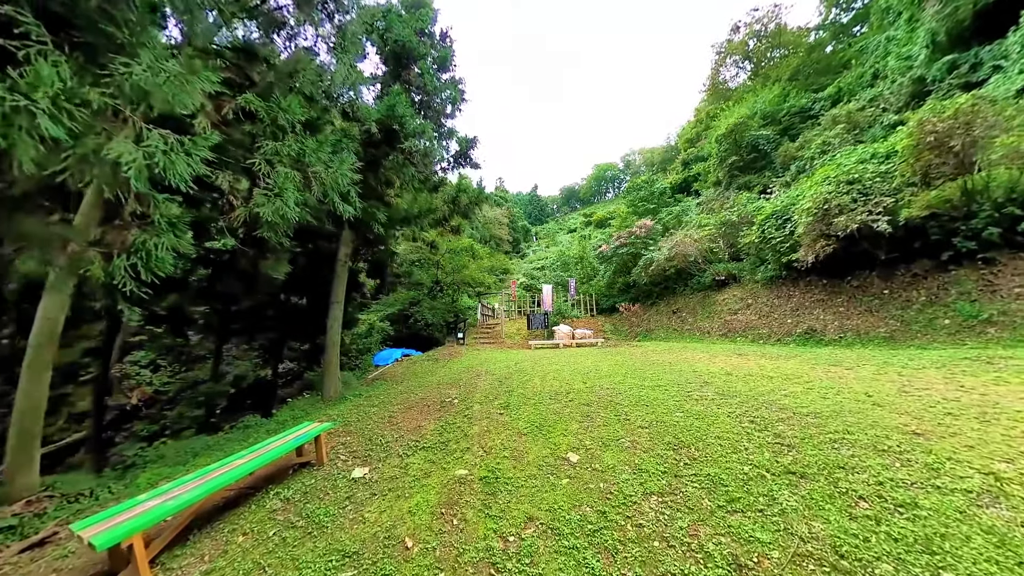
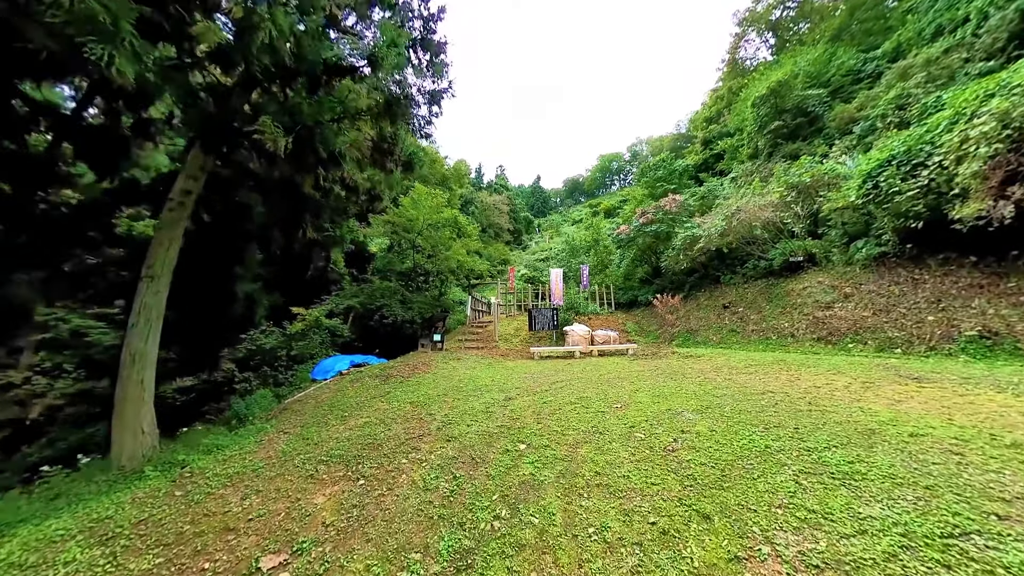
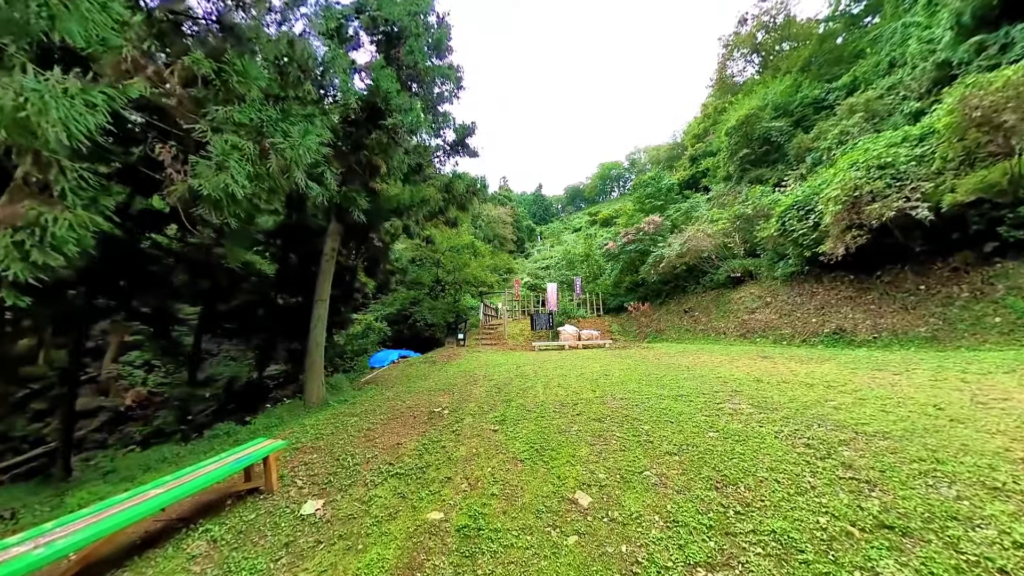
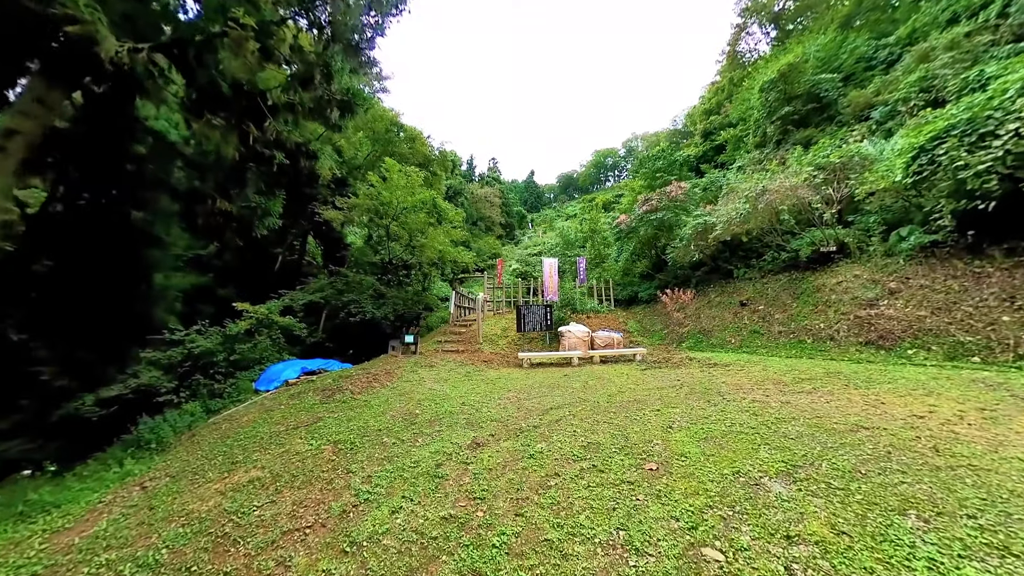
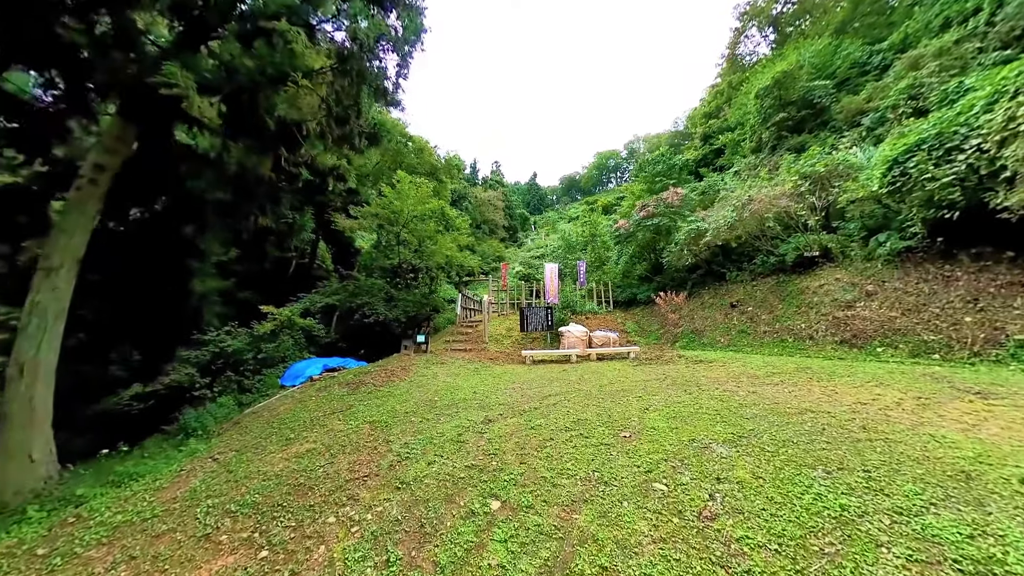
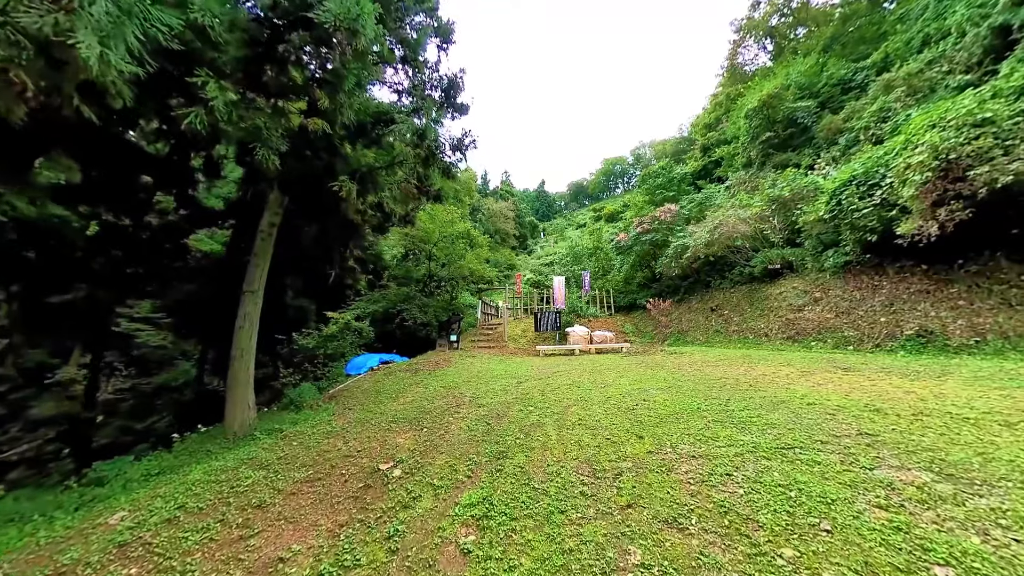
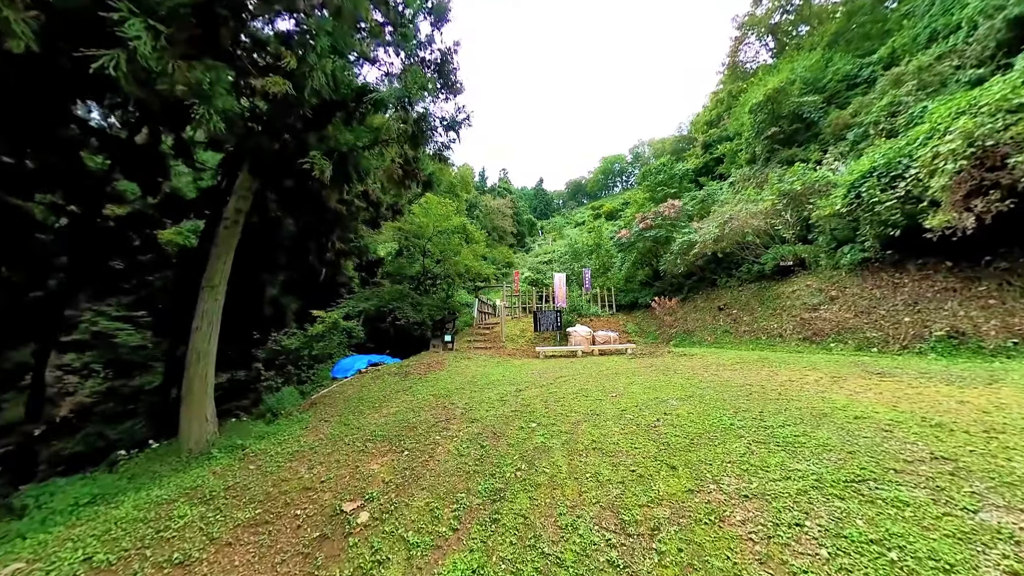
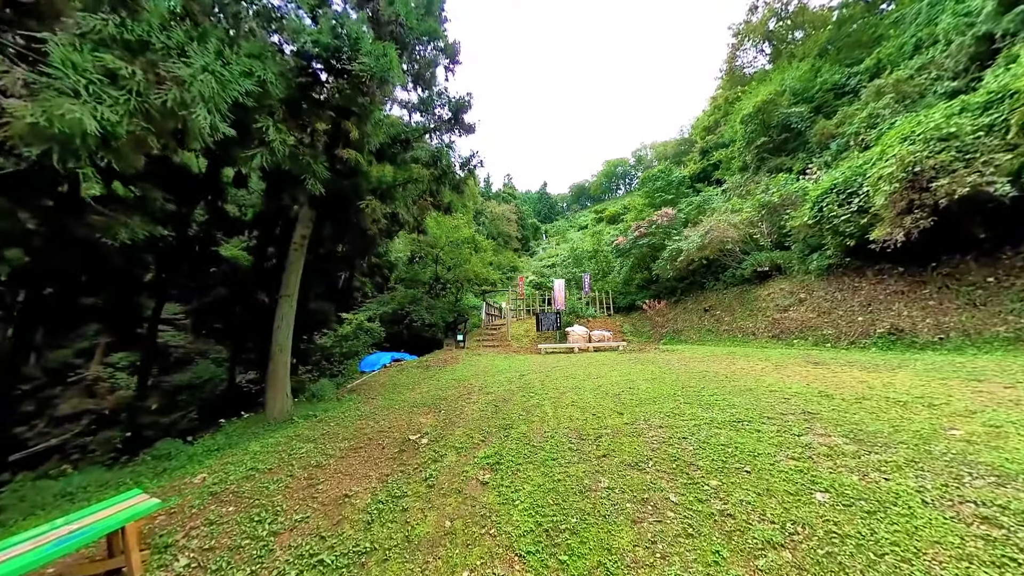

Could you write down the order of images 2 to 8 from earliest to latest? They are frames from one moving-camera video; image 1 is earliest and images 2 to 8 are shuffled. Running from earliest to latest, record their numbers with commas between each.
3, 8, 6, 7, 2, 5, 4
